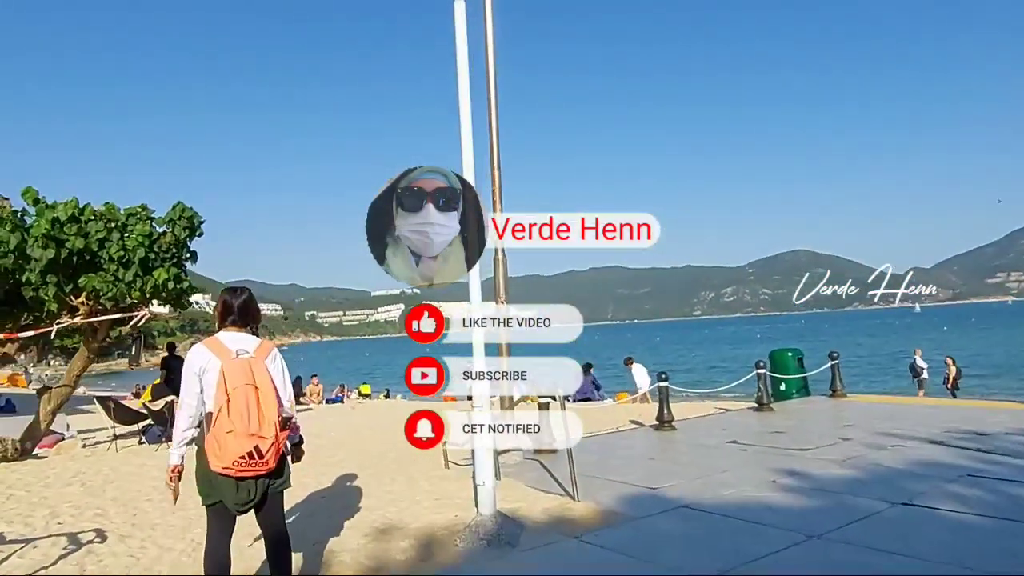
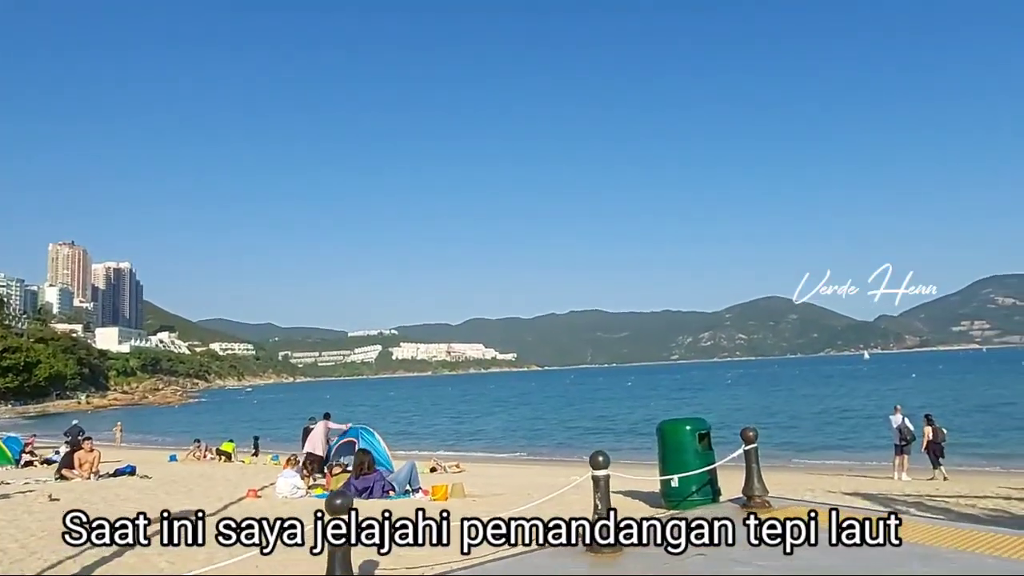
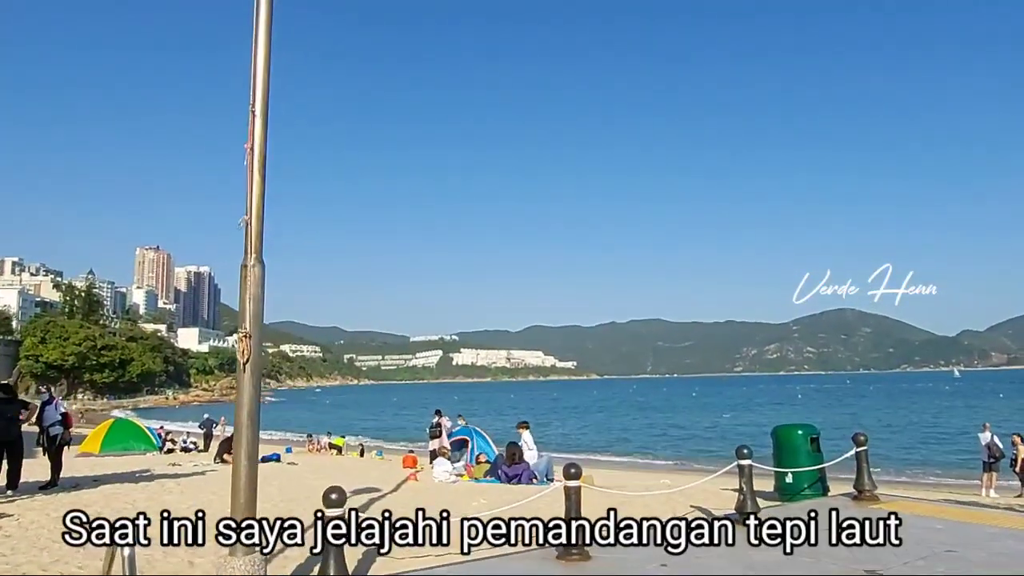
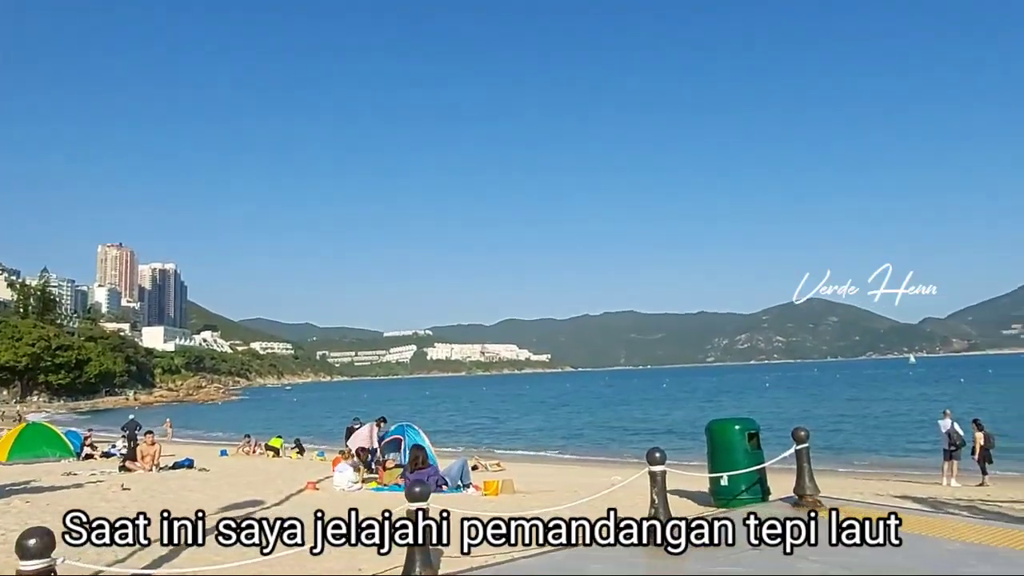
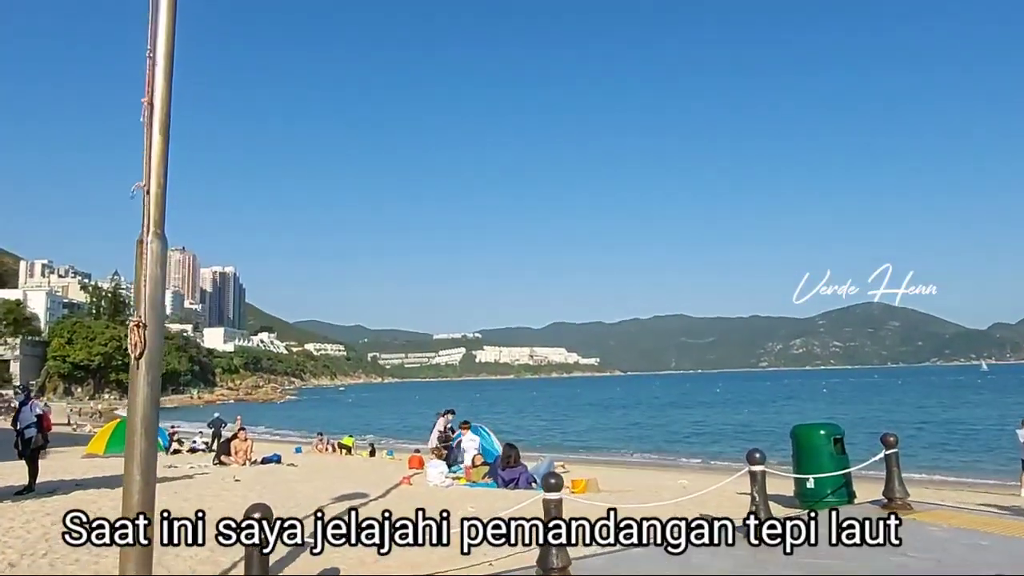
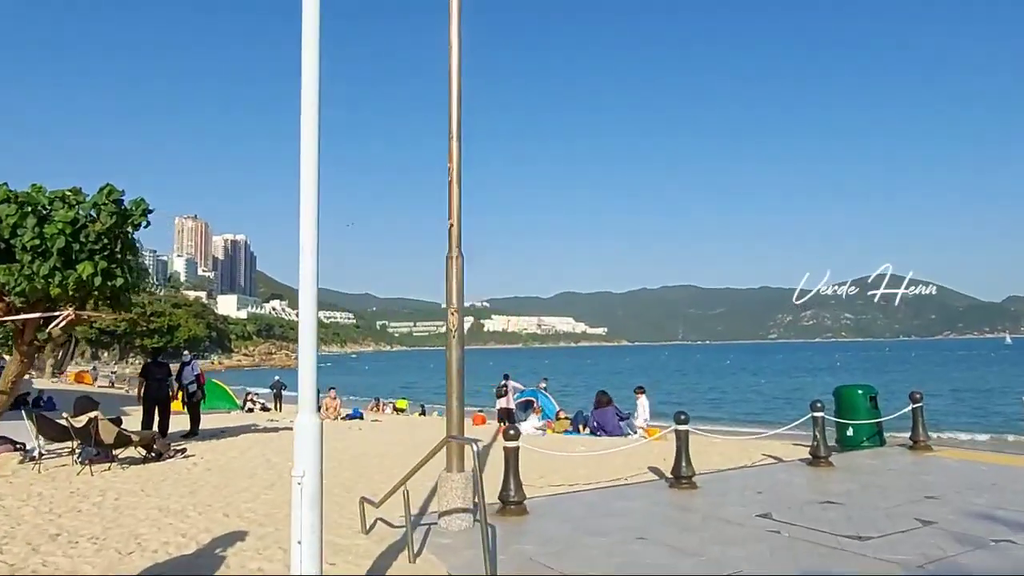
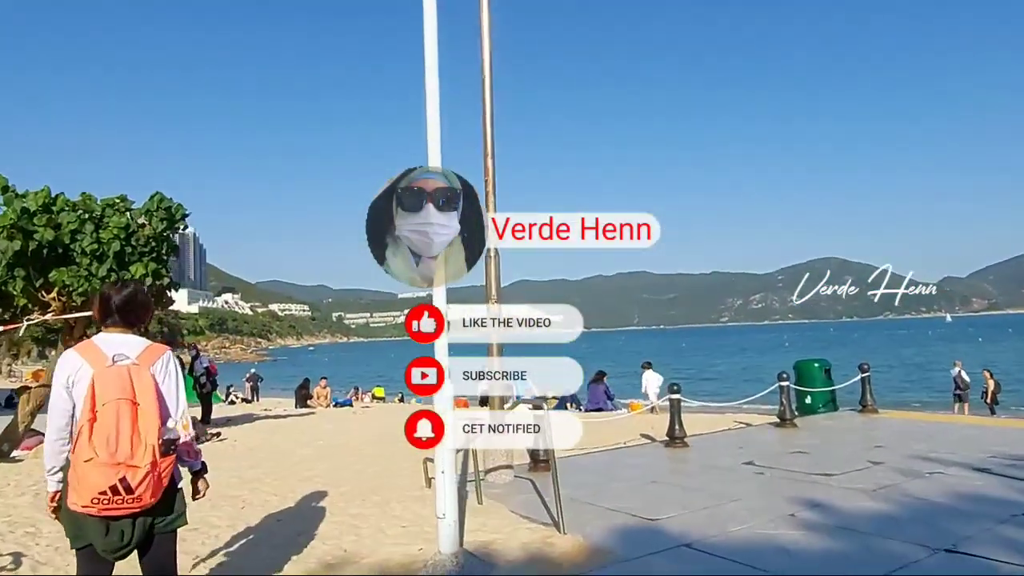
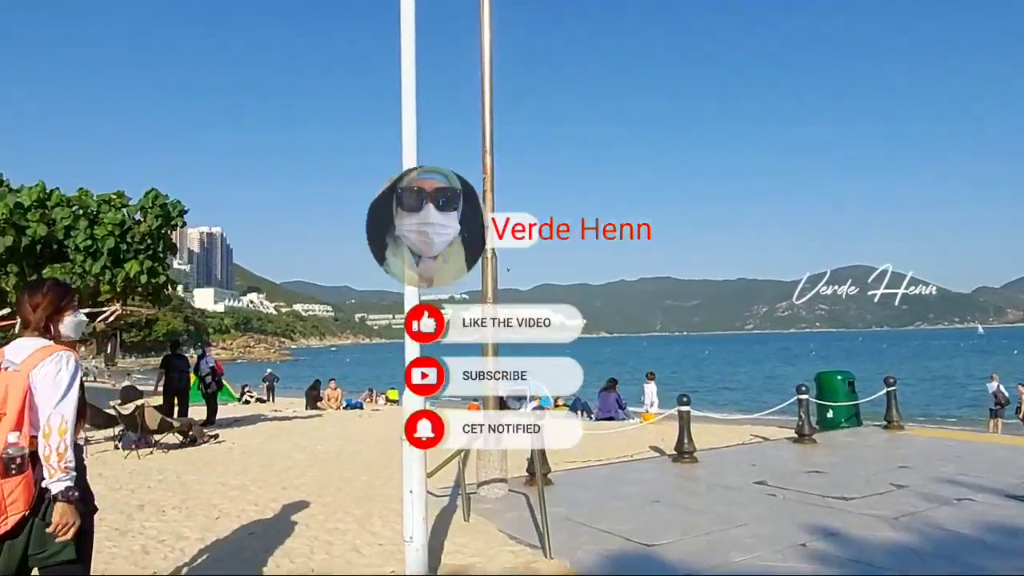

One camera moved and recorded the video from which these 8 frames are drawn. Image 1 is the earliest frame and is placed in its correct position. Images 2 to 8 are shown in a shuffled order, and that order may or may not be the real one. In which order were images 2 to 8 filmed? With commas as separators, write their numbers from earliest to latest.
7, 8, 6, 3, 5, 4, 2
